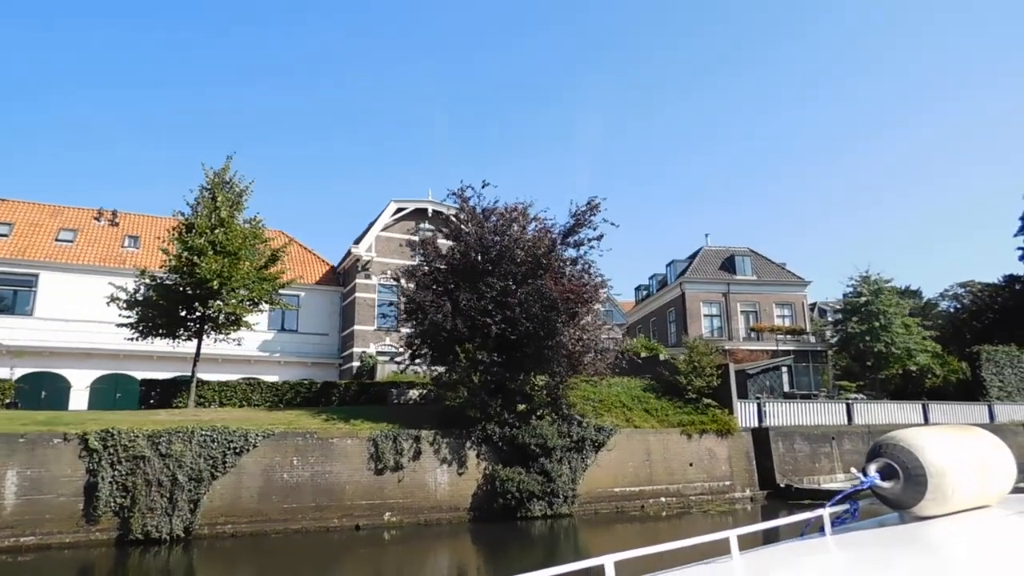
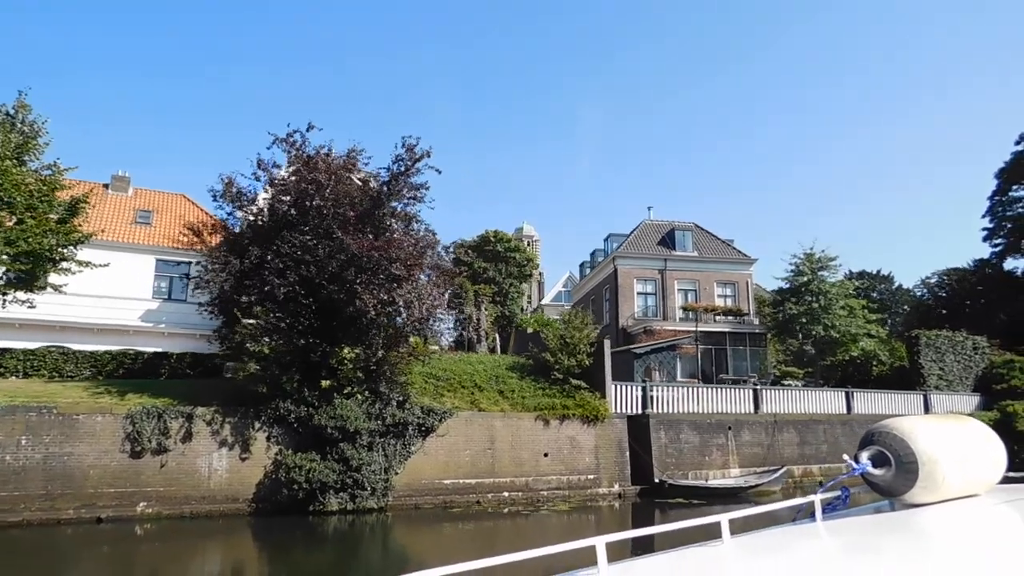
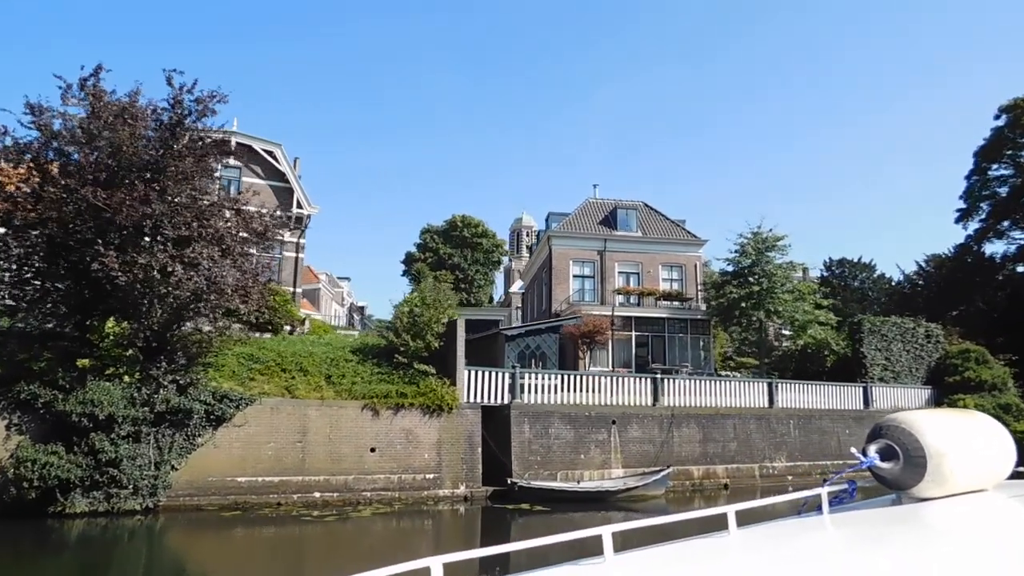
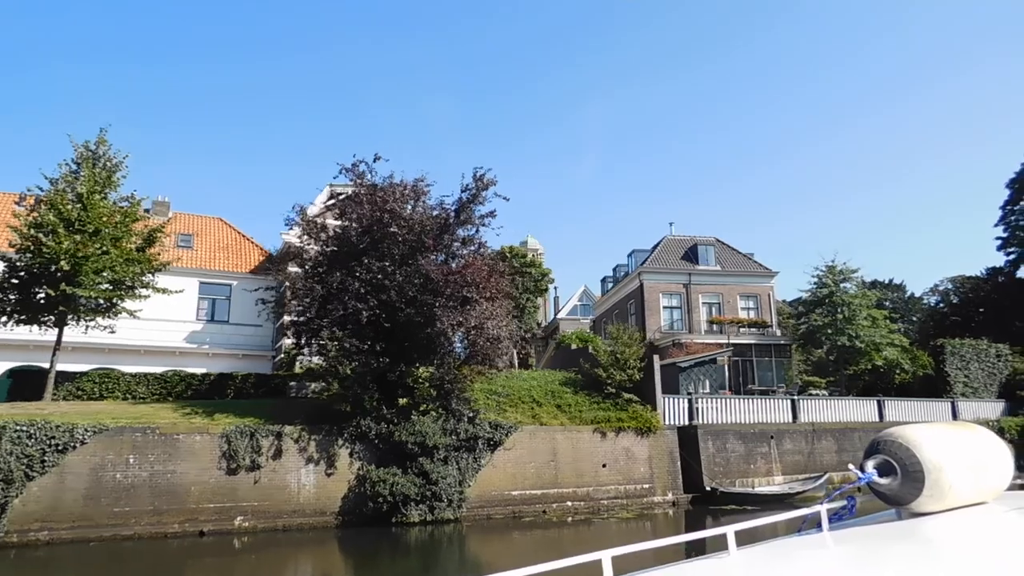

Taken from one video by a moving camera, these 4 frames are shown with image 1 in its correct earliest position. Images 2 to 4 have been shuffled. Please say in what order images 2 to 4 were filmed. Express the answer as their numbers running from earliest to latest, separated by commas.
4, 2, 3
